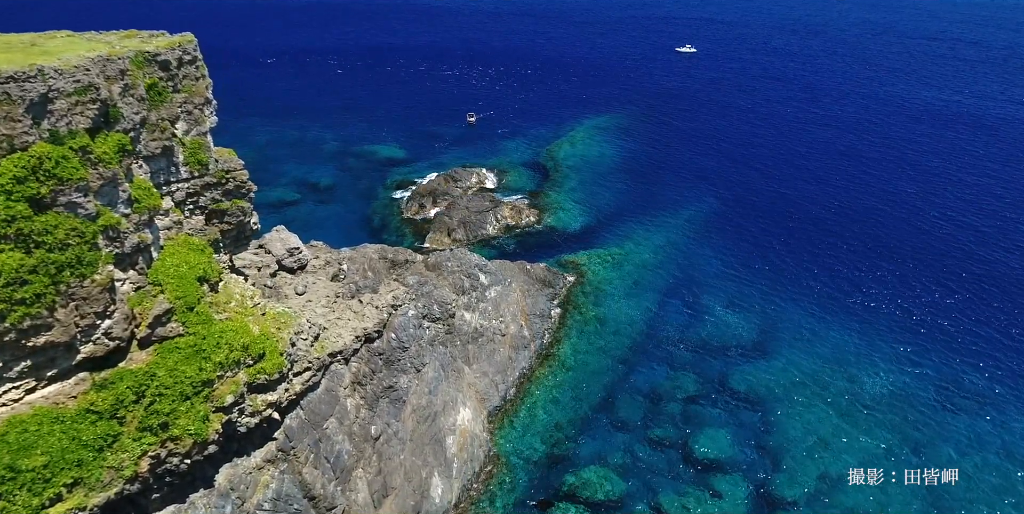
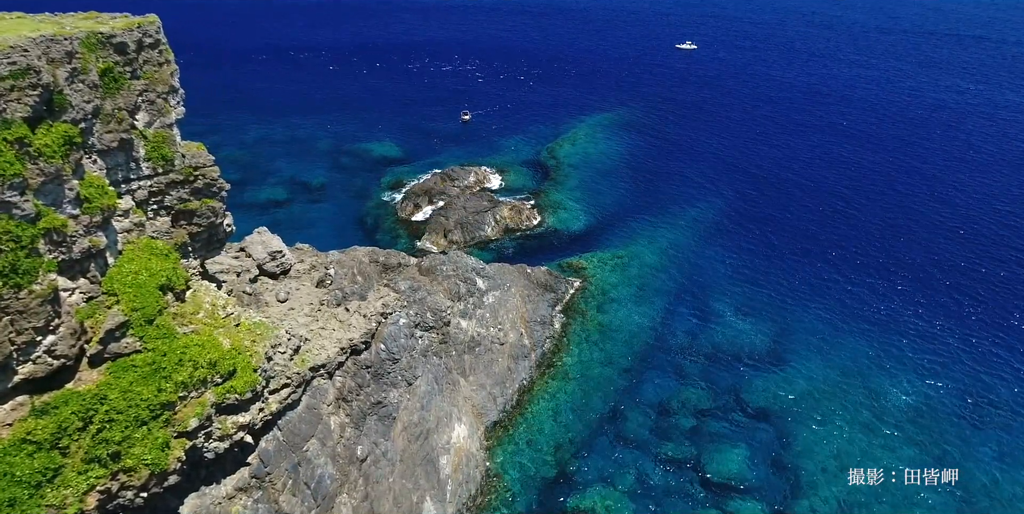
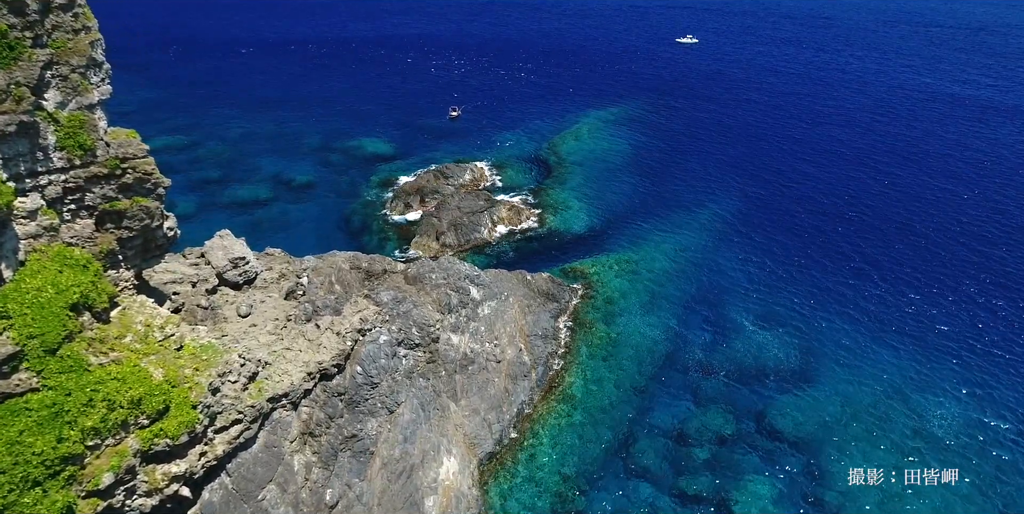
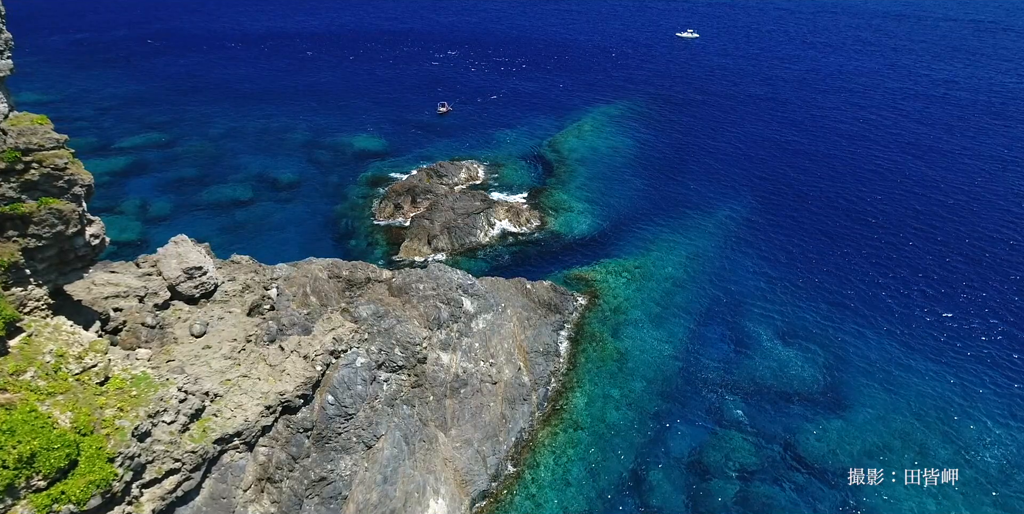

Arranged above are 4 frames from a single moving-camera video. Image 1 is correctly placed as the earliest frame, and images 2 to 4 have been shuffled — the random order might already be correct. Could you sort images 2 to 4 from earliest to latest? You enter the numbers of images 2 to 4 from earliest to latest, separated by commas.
2, 3, 4
